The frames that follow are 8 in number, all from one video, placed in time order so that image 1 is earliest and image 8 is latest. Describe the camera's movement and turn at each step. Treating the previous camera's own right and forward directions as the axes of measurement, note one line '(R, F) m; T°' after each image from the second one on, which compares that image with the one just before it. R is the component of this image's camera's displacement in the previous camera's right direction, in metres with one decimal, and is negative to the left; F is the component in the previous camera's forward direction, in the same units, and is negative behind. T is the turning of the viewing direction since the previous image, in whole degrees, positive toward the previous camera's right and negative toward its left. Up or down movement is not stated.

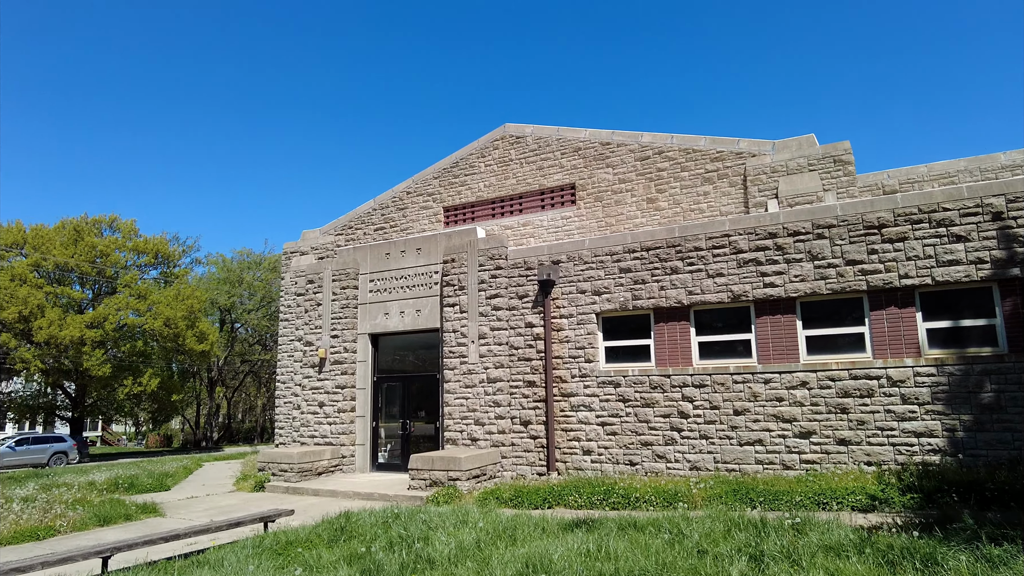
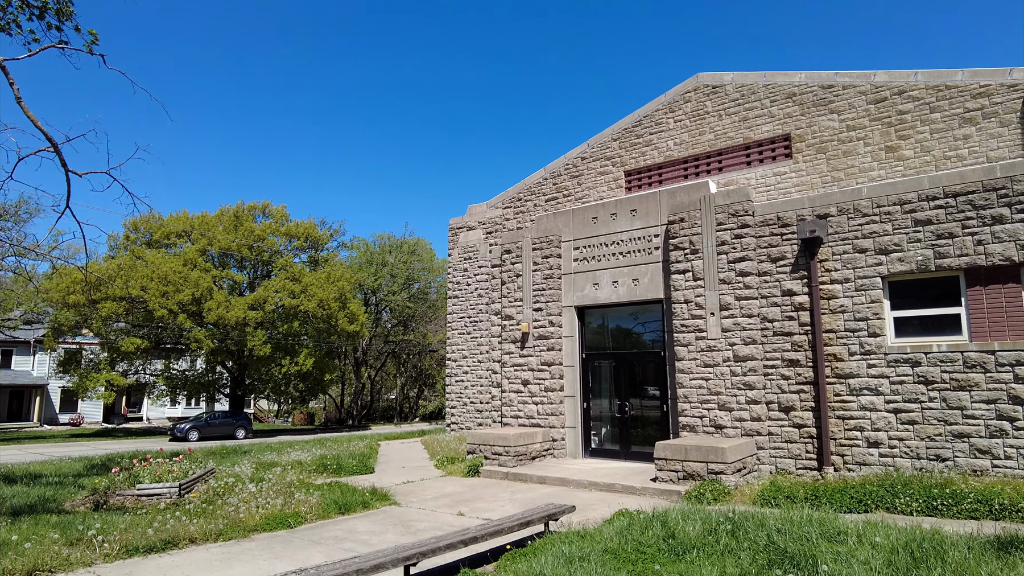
(-2.3, +1.3) m; -9°
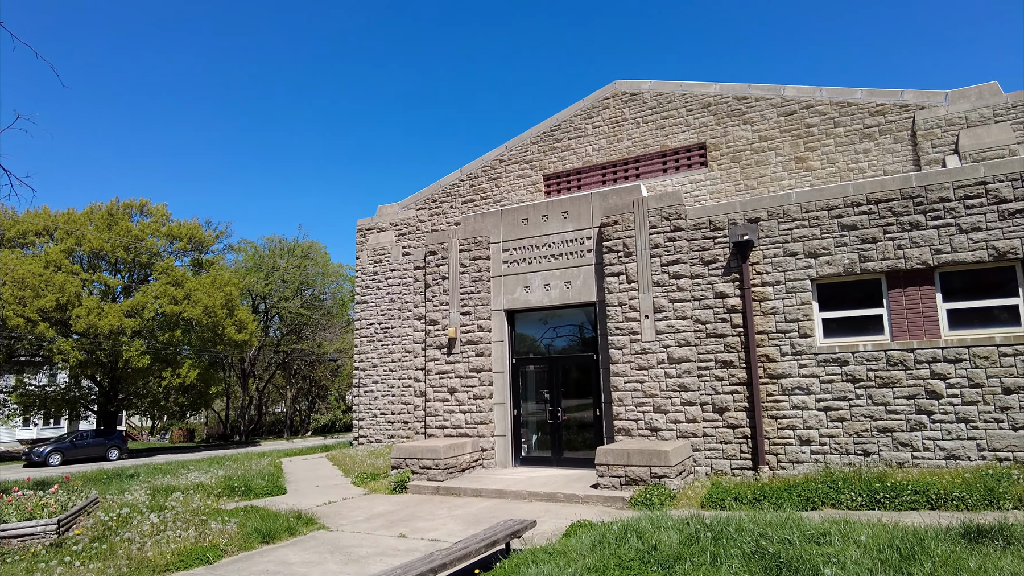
(-0.7, +0.5) m; +10°
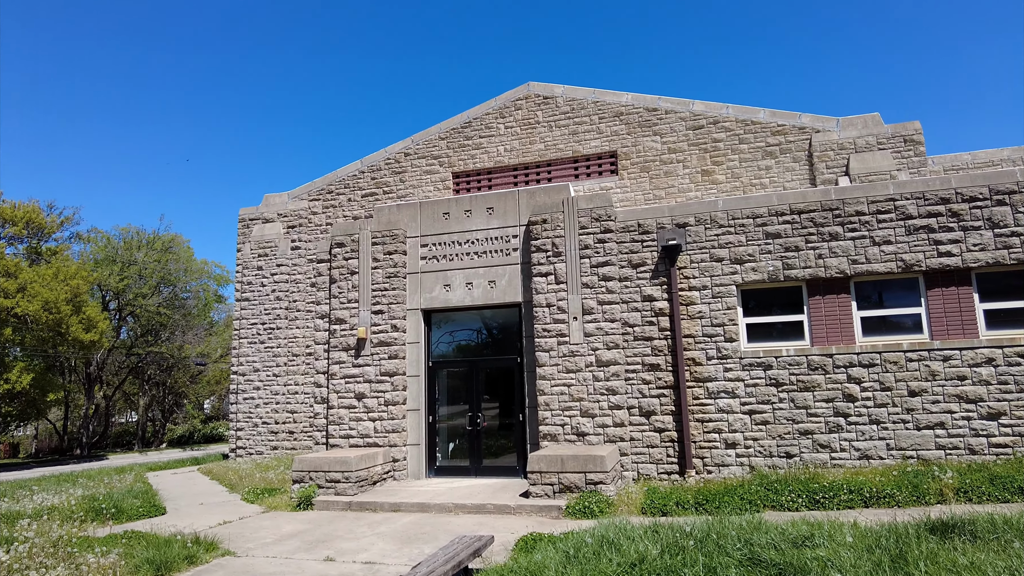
(-0.8, +0.7) m; +11°
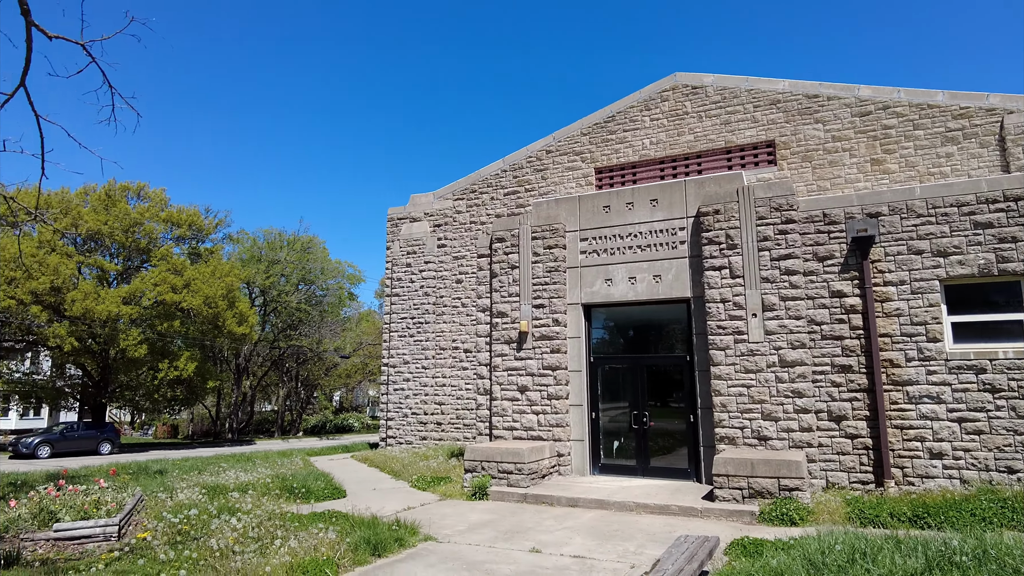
(-1.1, +0.1) m; -9°
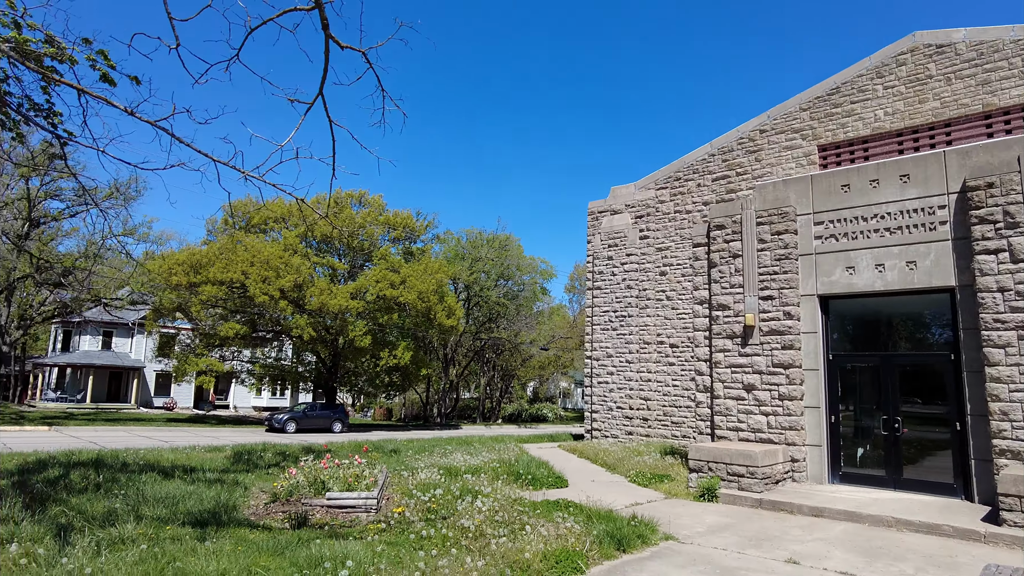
(-0.6, +0.1) m; -16°
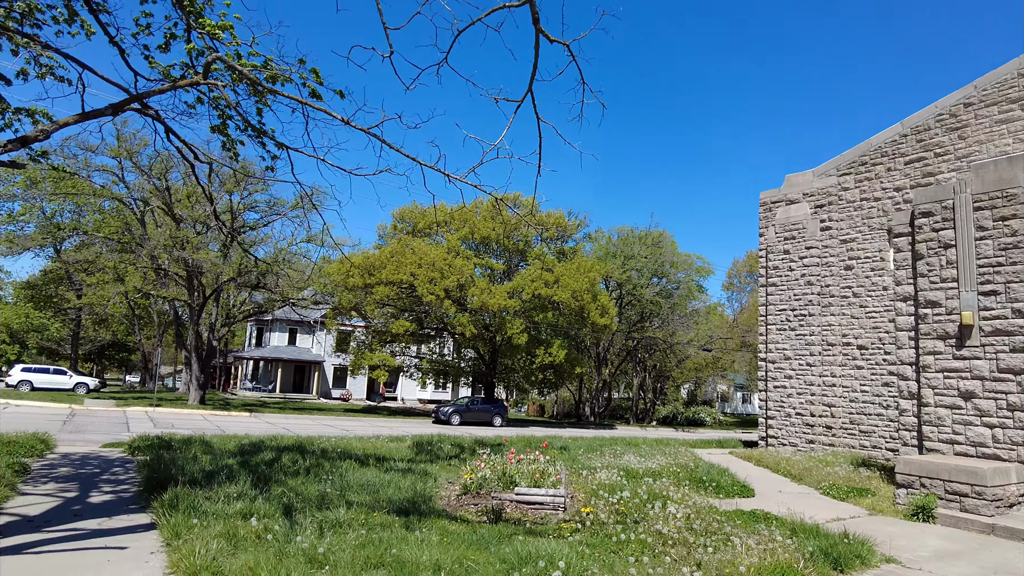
(-0.5, +0.1) m; -13°
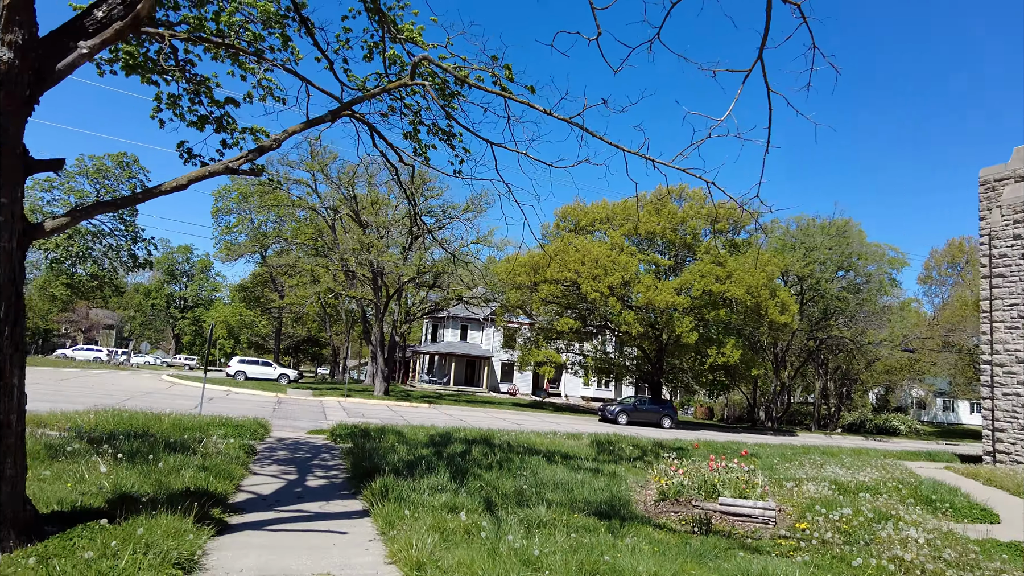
(-0.4, +0.2) m; -14°
